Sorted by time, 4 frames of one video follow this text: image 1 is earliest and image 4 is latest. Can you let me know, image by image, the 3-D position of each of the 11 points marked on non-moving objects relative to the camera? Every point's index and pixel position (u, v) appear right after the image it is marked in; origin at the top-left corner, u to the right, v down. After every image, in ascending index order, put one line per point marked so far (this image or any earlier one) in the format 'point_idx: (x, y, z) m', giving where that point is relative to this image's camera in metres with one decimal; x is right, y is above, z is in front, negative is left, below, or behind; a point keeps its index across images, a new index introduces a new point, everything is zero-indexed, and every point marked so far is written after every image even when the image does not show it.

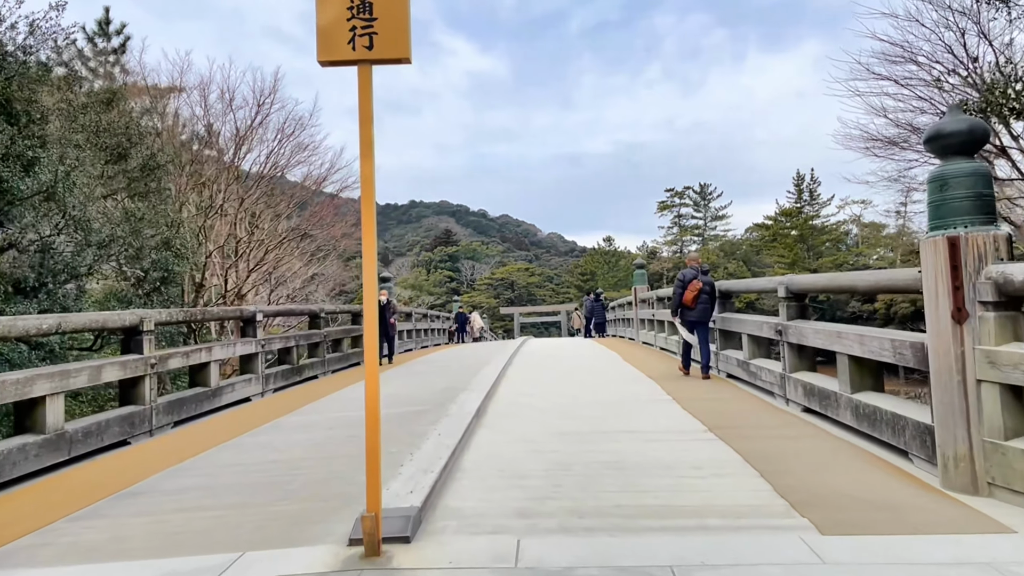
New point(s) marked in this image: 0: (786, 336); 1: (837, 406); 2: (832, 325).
0: (+1.5, -0.3, +4.6) m
1: (+1.5, -0.5, +3.8) m
2: (+1.5, -0.2, +4.0) m
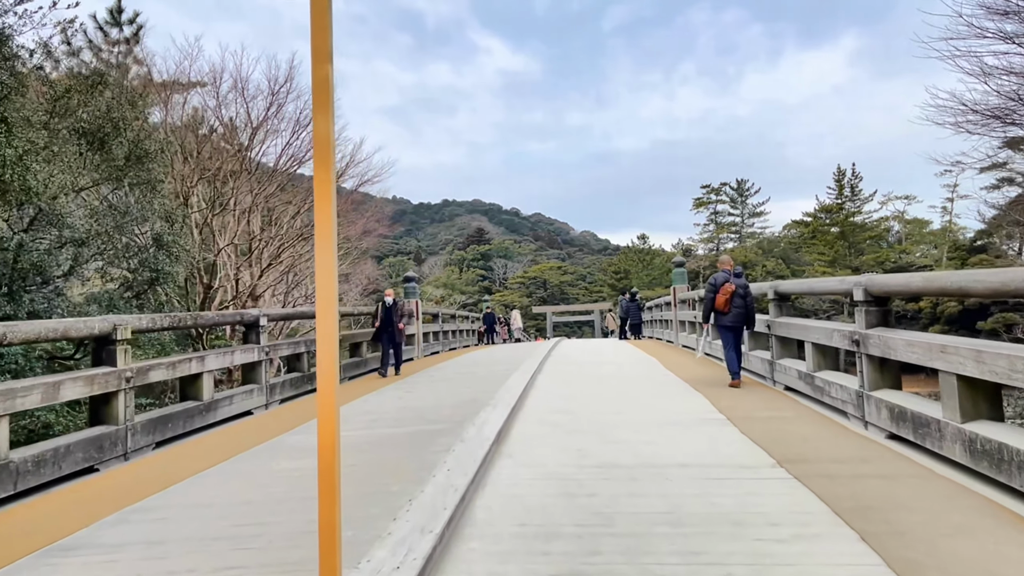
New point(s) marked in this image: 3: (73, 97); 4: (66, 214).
0: (+1.6, -0.3, +3.9) m
1: (+1.6, -0.5, +3.1) m
2: (+1.6, -0.2, +3.3) m
3: (-4.0, +1.8, +7.7) m
4: (-3.8, +0.6, +7.1) m
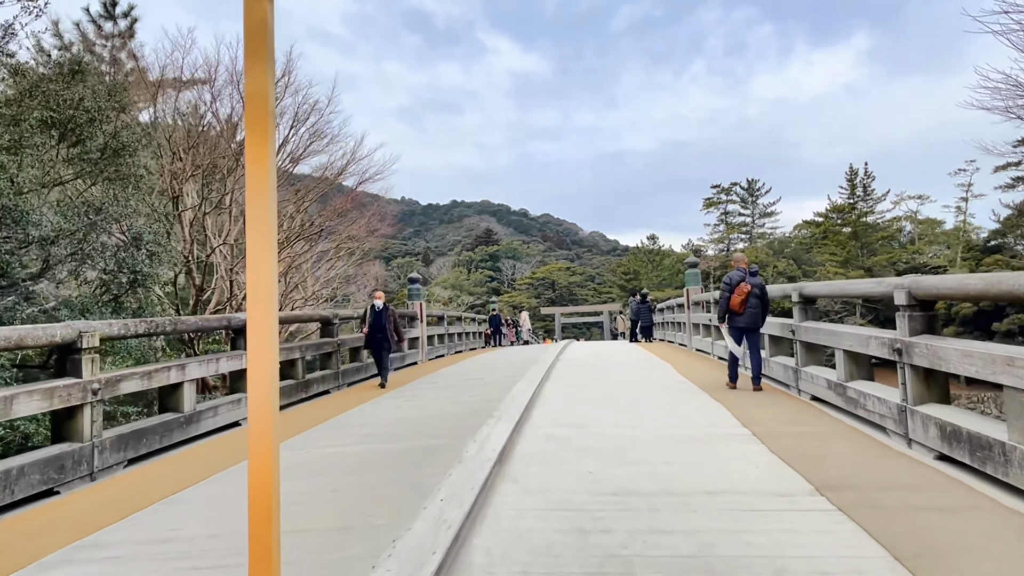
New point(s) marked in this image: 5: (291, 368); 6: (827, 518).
0: (+1.6, -0.3, +3.5) m
1: (+1.6, -0.6, +2.7) m
2: (+1.7, -0.2, +2.9) m
3: (-4.0, +1.7, +7.3) m
4: (-3.8, +0.6, +6.8) m
5: (-1.7, -0.6, +6.5) m
6: (+0.9, -0.7, +2.5) m
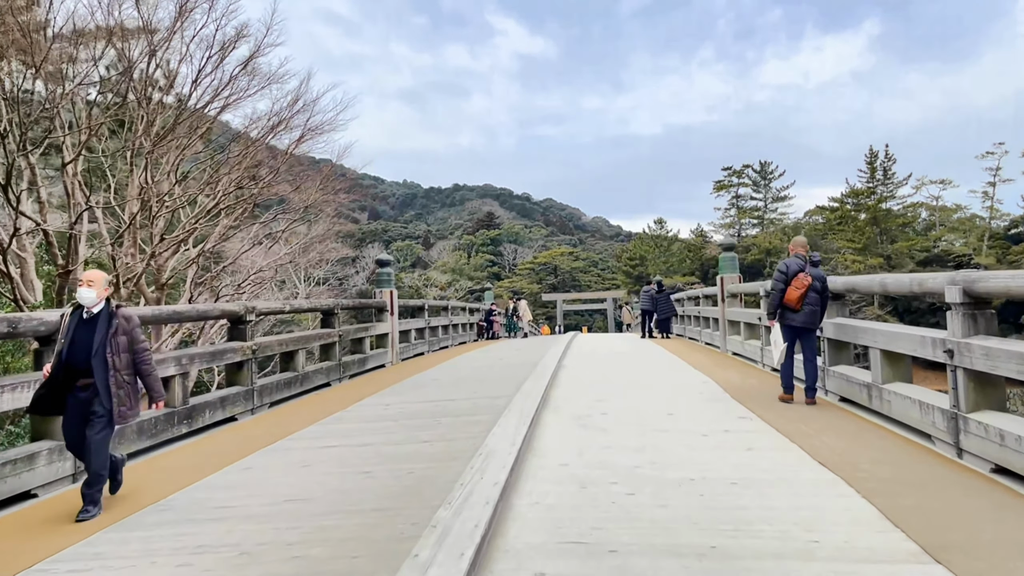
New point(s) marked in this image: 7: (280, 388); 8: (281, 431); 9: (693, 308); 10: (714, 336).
0: (+1.5, -0.3, +1.3) m
1: (+1.5, -0.6, +0.6) m
2: (+1.5, -0.2, +0.8) m
3: (-4.1, +1.9, +5.2) m
4: (-3.9, +0.7, +4.7) m
5: (-1.8, -0.5, +4.4) m
6: (+0.8, -0.7, +0.4) m
7: (-1.5, -0.7, +5.7) m
8: (-1.2, -0.7, +4.4) m
9: (+2.5, -0.3, +11.8) m
10: (+2.4, -0.6, +9.9) m
